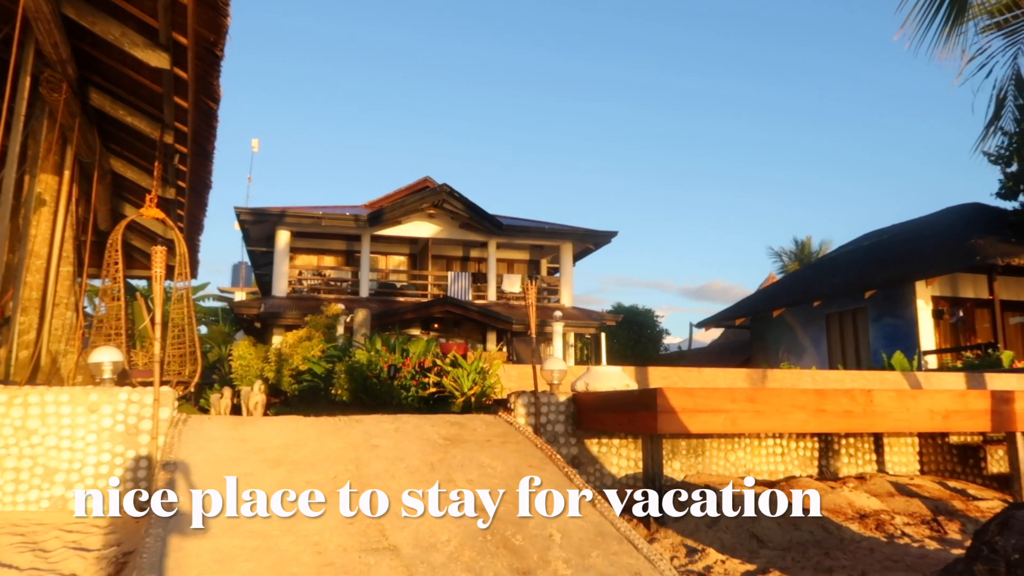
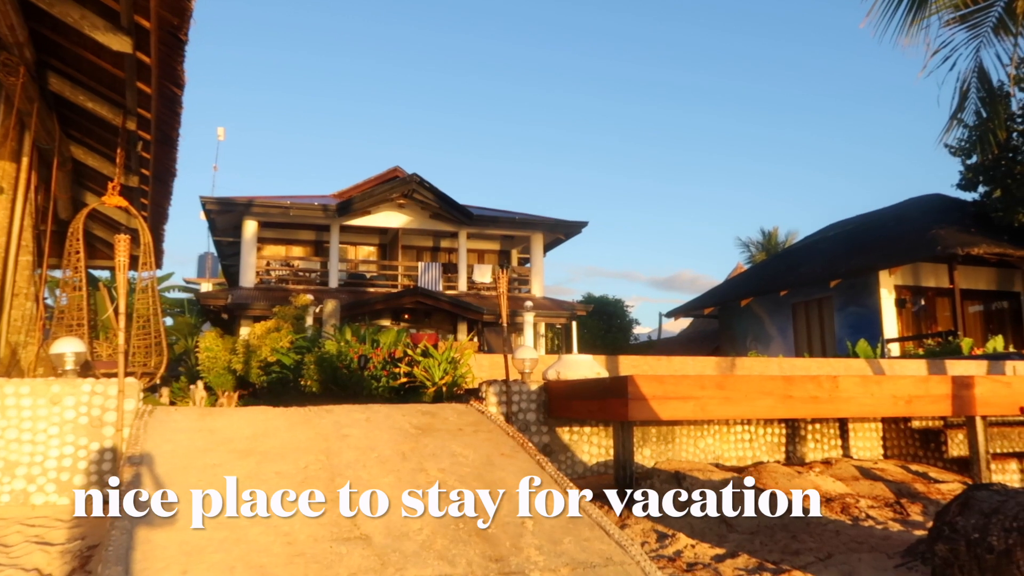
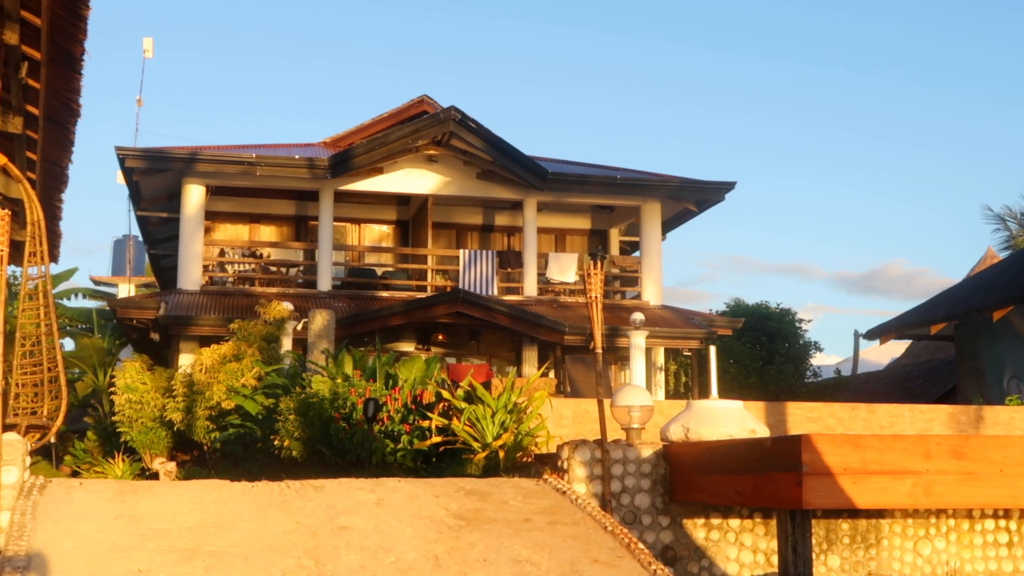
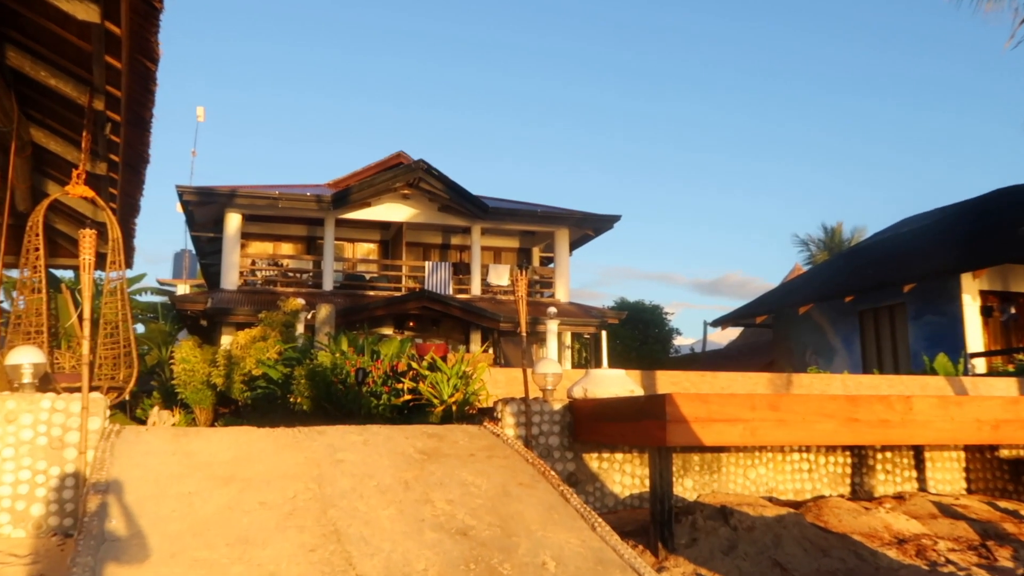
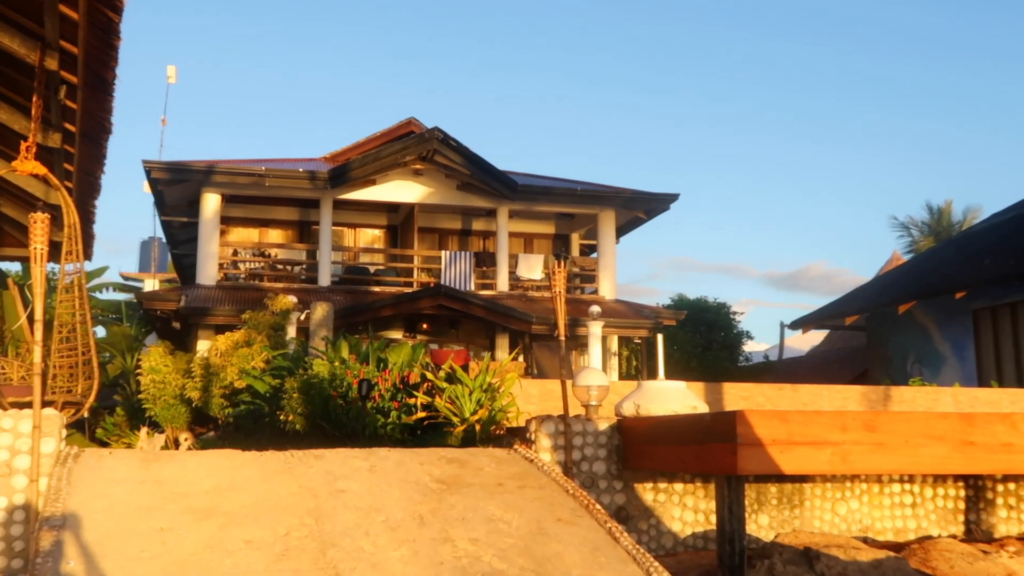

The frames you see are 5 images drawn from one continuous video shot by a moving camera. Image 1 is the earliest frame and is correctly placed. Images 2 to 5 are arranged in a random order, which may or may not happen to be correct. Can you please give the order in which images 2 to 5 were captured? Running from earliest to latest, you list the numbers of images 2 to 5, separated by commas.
2, 4, 5, 3
